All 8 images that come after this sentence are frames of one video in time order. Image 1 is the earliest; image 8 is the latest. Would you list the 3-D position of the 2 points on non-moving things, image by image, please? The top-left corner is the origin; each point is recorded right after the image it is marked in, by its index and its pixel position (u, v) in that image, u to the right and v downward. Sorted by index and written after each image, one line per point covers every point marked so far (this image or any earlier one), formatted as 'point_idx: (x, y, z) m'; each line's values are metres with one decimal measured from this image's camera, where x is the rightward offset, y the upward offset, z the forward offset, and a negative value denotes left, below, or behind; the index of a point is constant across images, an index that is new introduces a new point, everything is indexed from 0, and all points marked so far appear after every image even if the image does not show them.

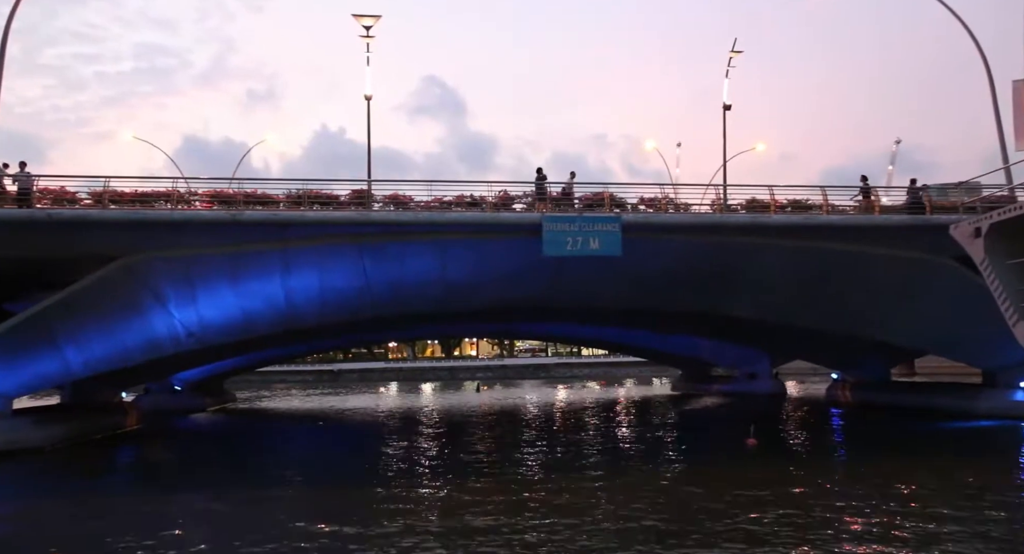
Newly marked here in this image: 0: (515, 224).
0: (0.0, +1.3, +18.6) m
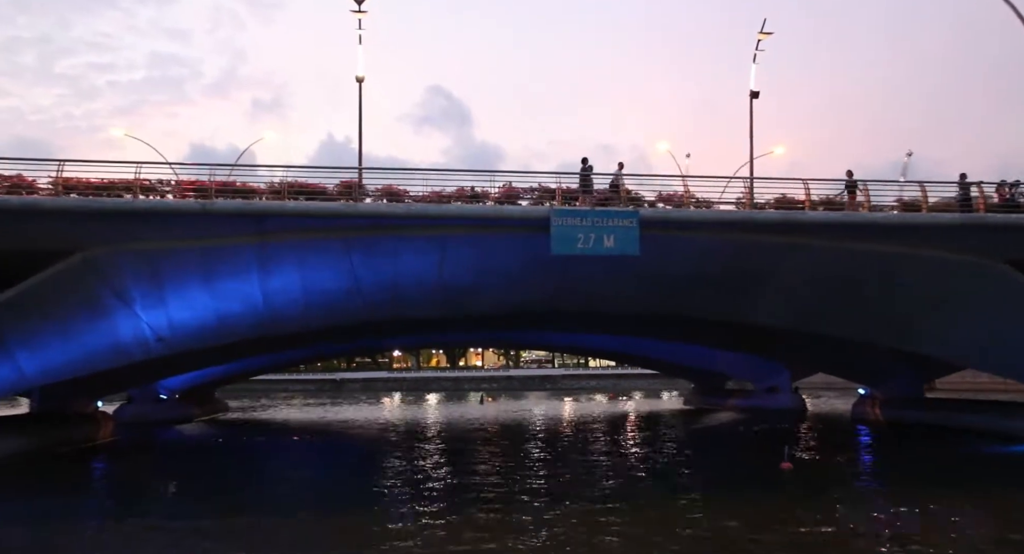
0: (+0.1, +1.3, +16.7) m
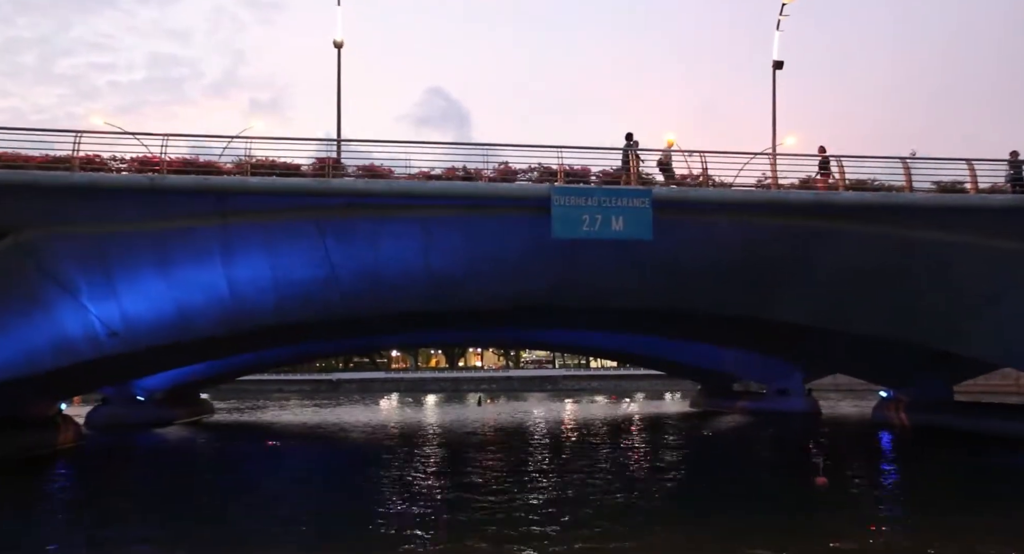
0: (+0.1, +1.6, +14.7) m
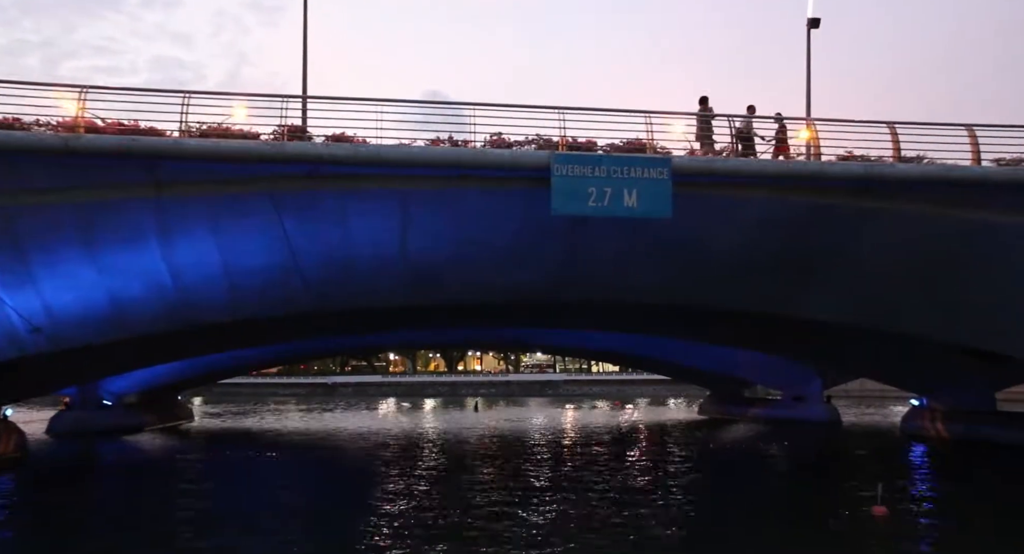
0: (-0.1, +1.8, +12.3) m
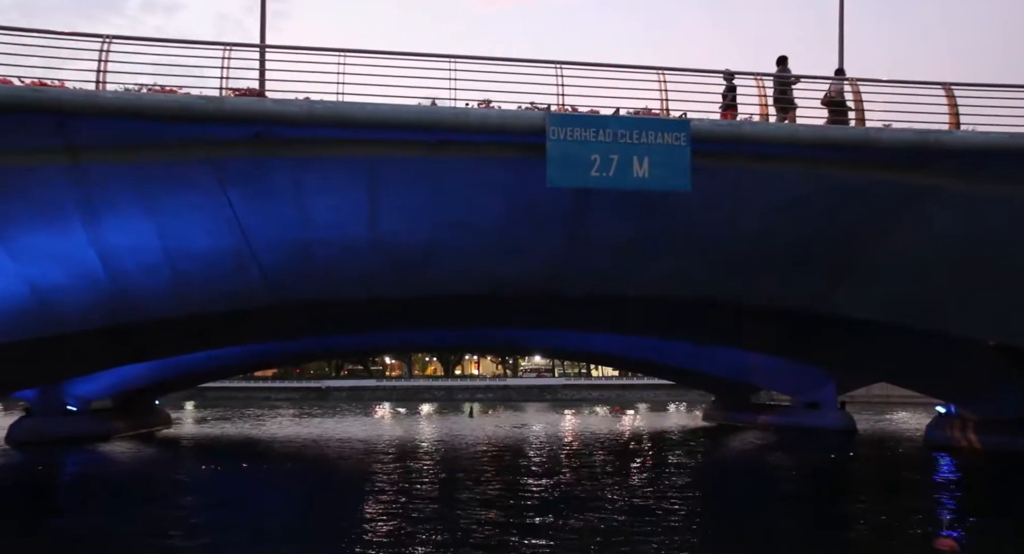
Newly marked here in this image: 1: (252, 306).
0: (-0.2, +2.1, +10.3) m
1: (-4.6, -0.3, +13.1) m
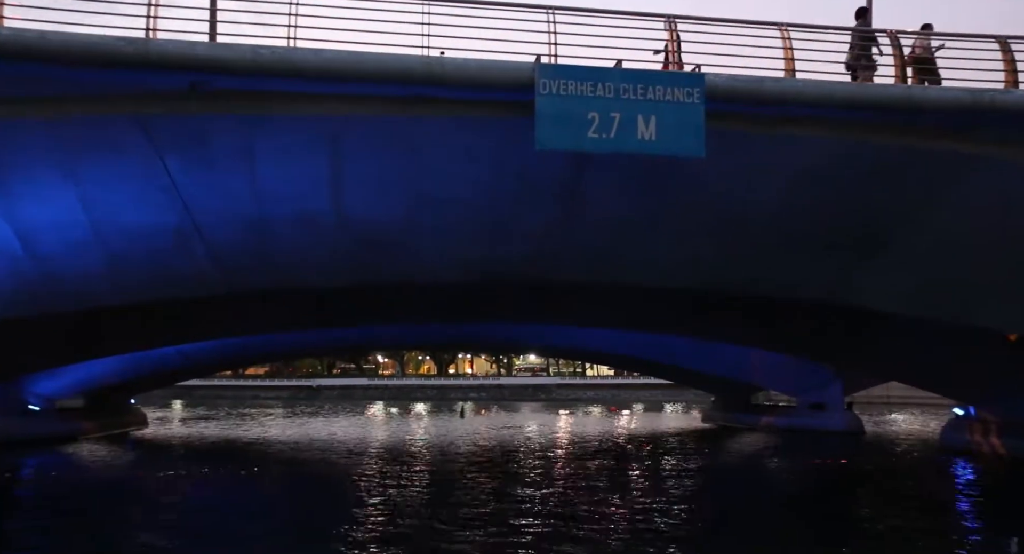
0: (-0.4, +2.3, +8.8) m
1: (-4.9, -0.1, +11.5) m
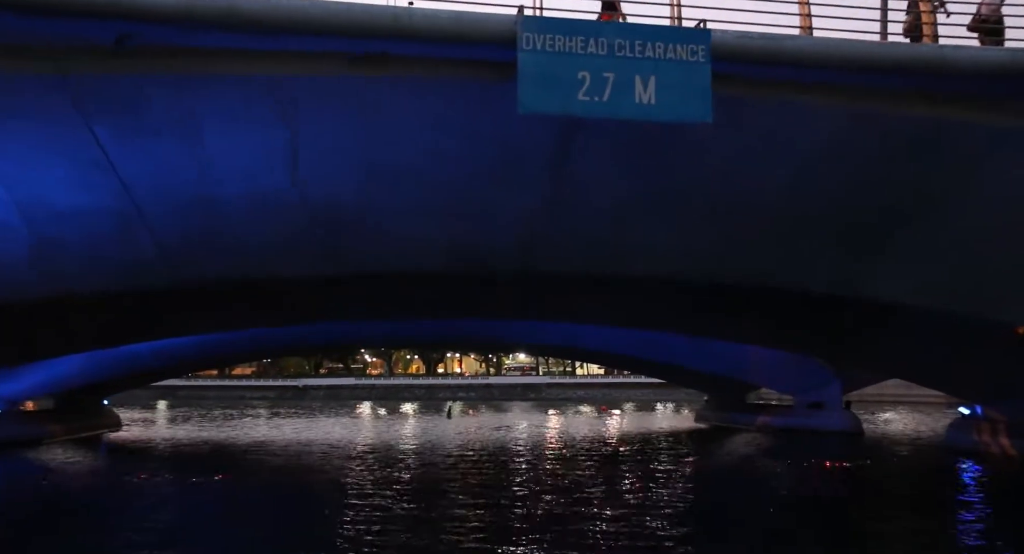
0: (-0.7, +2.5, +7.6) m
1: (-5.1, +0.1, +10.3) m
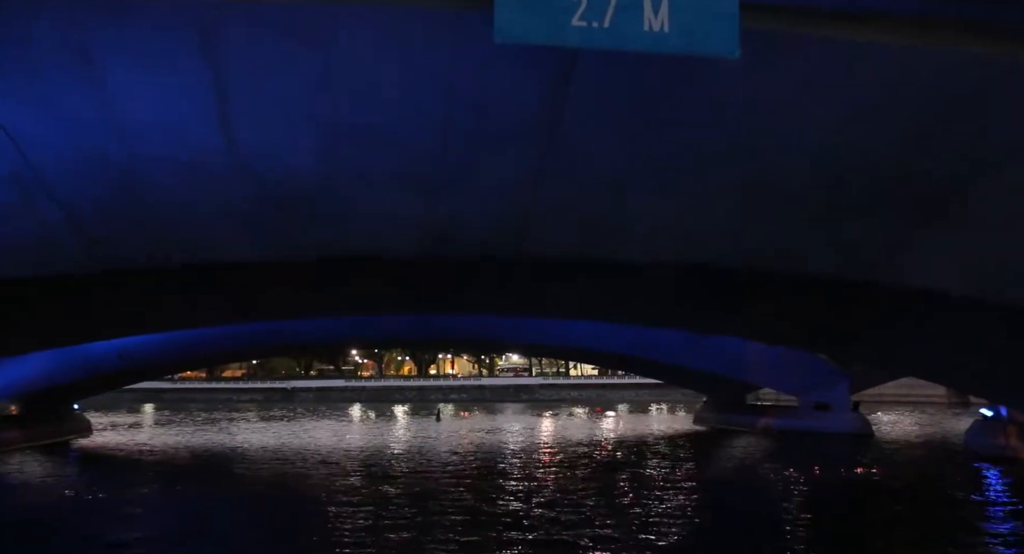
0: (-0.8, +2.7, +6.1) m
1: (-5.3, +0.3, +8.7) m
